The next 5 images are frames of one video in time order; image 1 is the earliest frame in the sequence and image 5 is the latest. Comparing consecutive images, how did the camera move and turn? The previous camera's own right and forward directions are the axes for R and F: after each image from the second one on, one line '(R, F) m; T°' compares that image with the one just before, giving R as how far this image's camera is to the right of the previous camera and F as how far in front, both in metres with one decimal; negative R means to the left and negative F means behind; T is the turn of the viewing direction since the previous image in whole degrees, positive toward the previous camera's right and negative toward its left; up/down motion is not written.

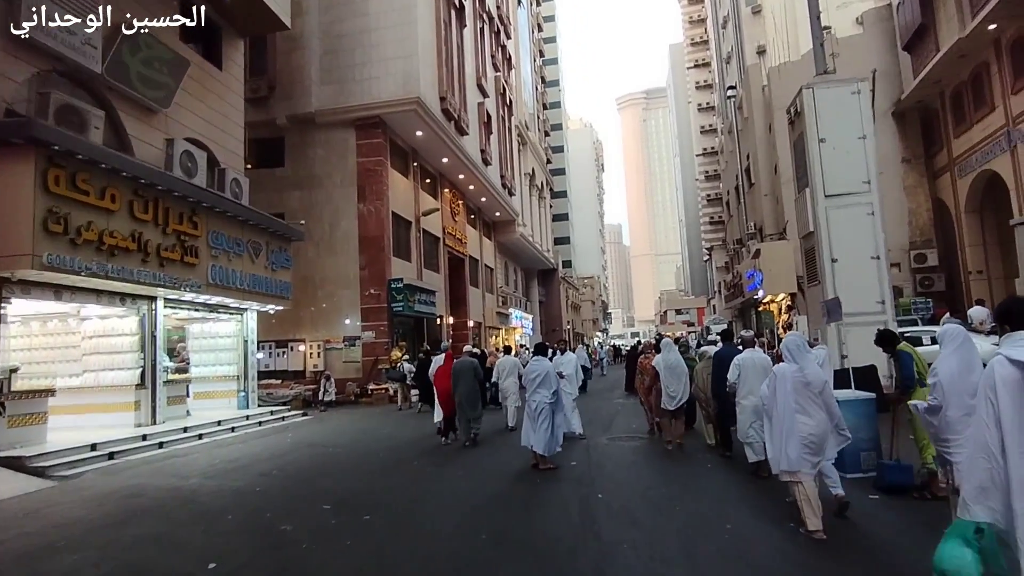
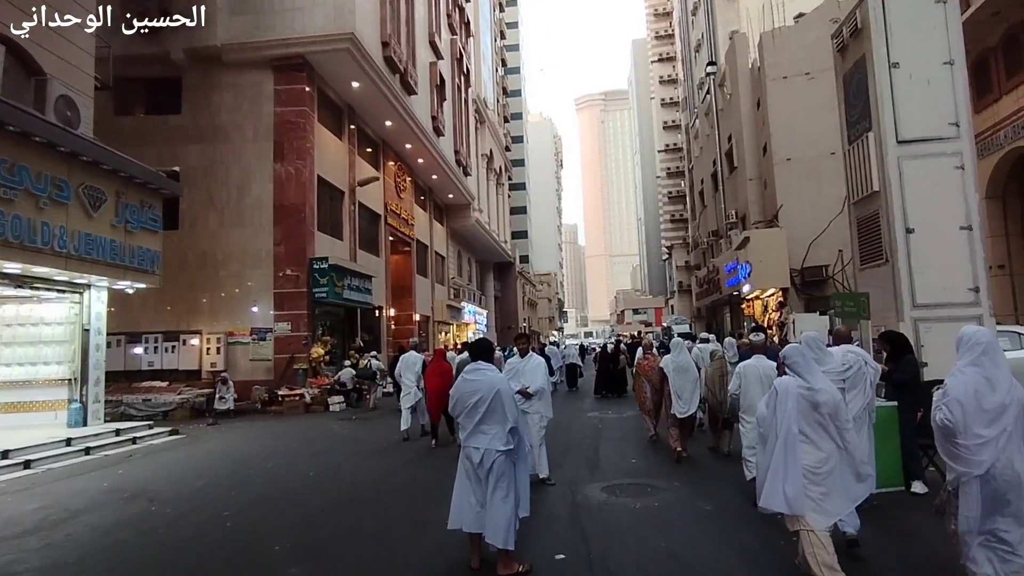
(+0.1, +4.3) m; +4°
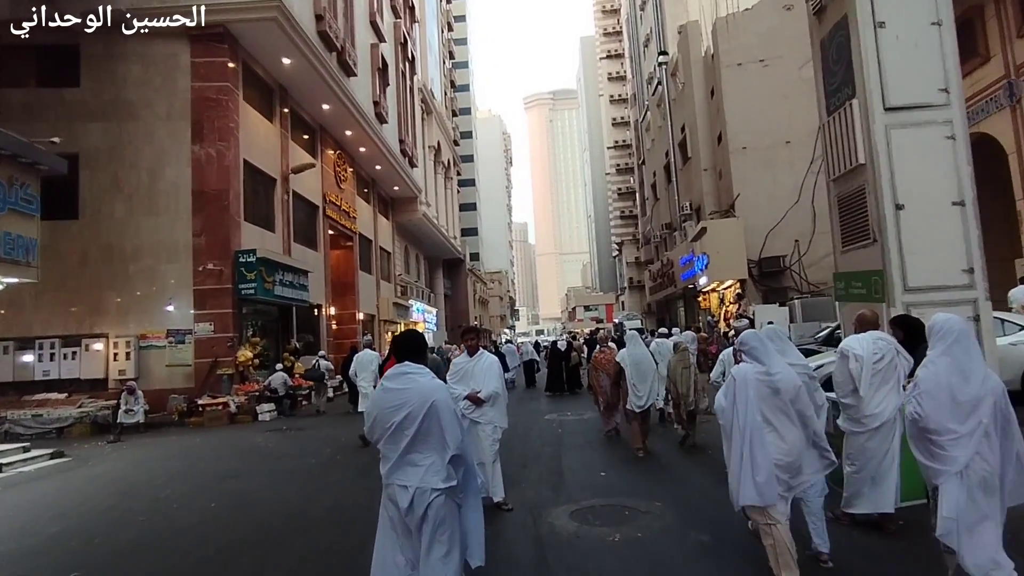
(+0.1, +1.4) m; +5°
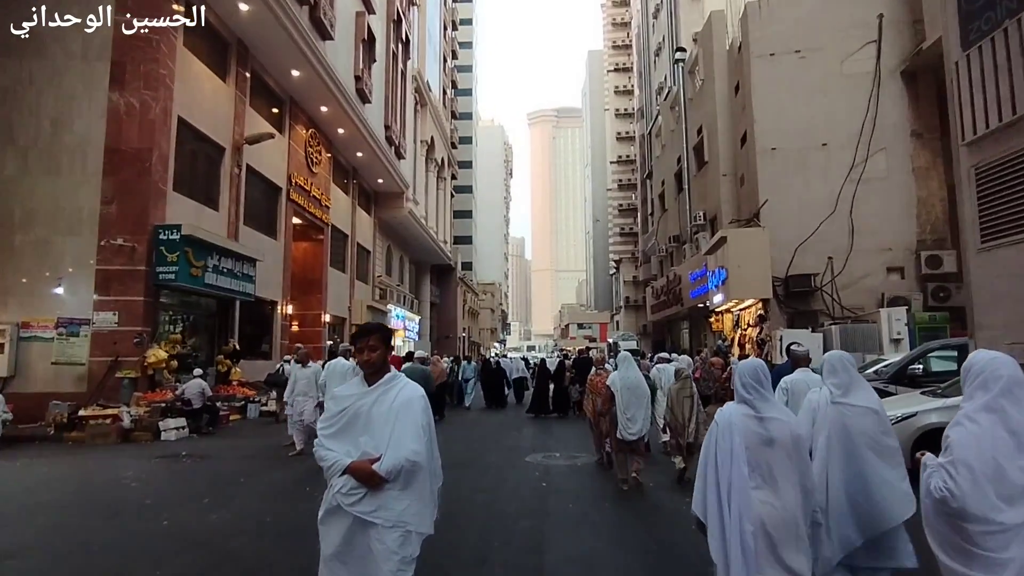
(+0.3, +3.4) m; +1°
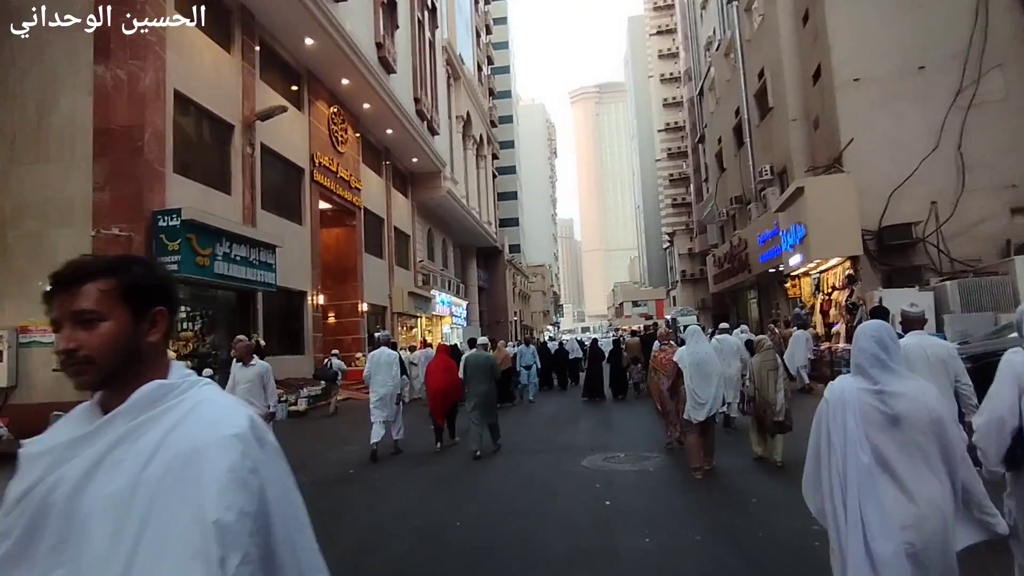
(+0.1, +2.1) m; -5°
